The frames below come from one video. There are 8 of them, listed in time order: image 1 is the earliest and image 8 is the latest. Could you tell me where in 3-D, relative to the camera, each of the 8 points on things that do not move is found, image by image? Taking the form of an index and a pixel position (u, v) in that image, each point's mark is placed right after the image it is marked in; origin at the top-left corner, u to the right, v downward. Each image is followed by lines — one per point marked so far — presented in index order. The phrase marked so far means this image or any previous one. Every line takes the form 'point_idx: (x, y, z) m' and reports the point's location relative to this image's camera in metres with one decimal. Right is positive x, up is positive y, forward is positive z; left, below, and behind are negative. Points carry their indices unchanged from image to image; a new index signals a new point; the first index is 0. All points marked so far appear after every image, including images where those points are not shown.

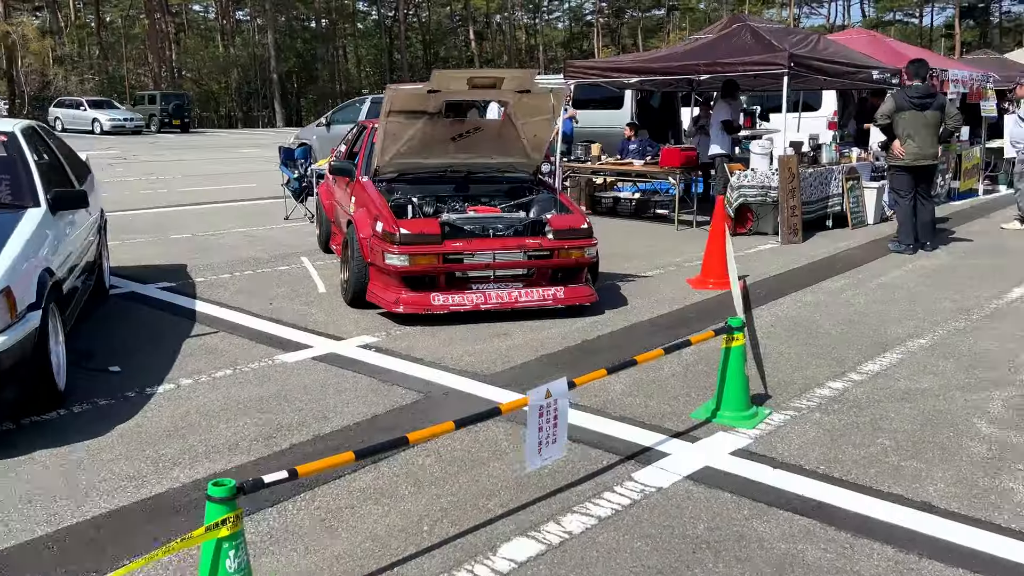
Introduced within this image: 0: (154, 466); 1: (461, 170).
0: (-1.5, -0.8, +3.7) m
1: (-0.4, +1.0, +7.3) m
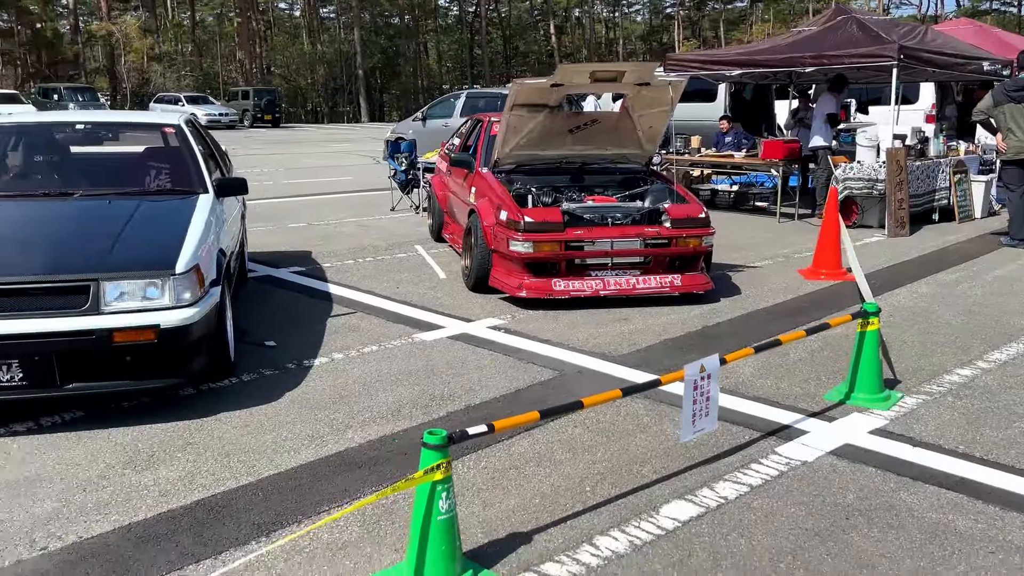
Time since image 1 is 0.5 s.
0: (-0.9, -0.7, +4.1) m
1: (+0.5, +1.1, +7.5) m
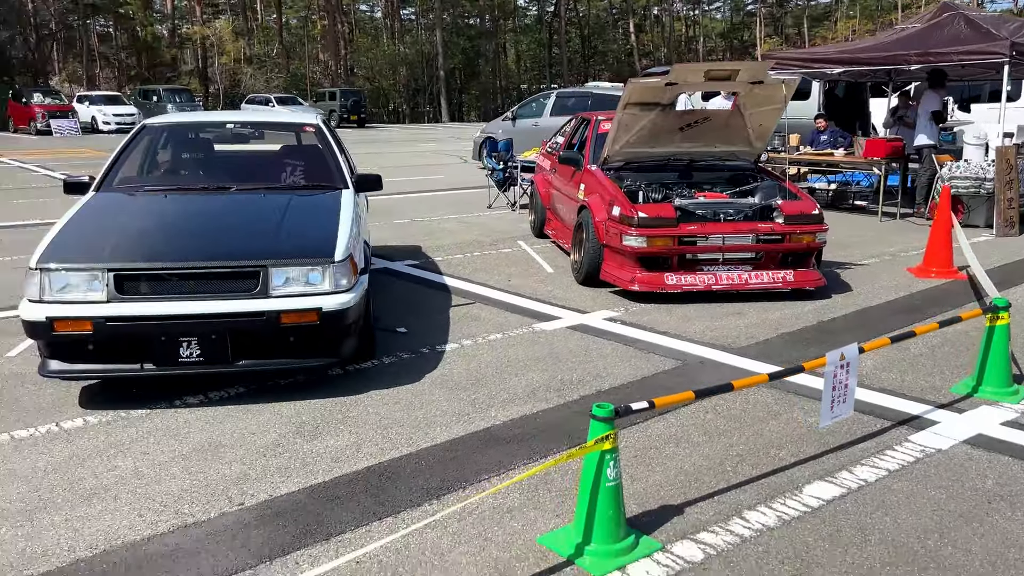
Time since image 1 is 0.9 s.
0: (-0.2, -0.6, +4.4) m
1: (+1.5, +1.1, +7.6) m
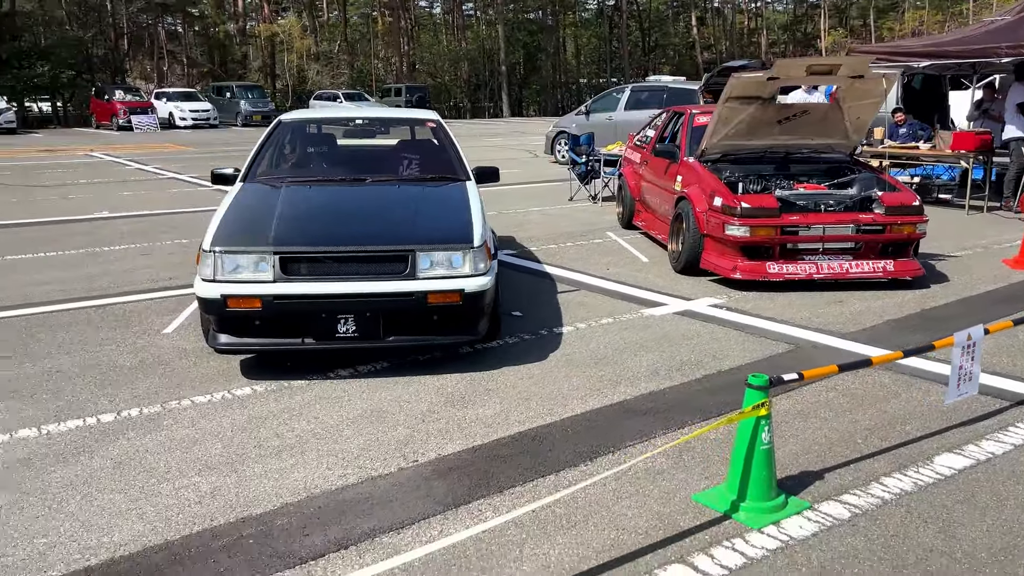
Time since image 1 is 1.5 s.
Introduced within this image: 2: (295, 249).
0: (+0.5, -0.5, +4.7) m
1: (+2.4, +1.2, +7.8) m
2: (-1.2, +0.2, +4.6) m
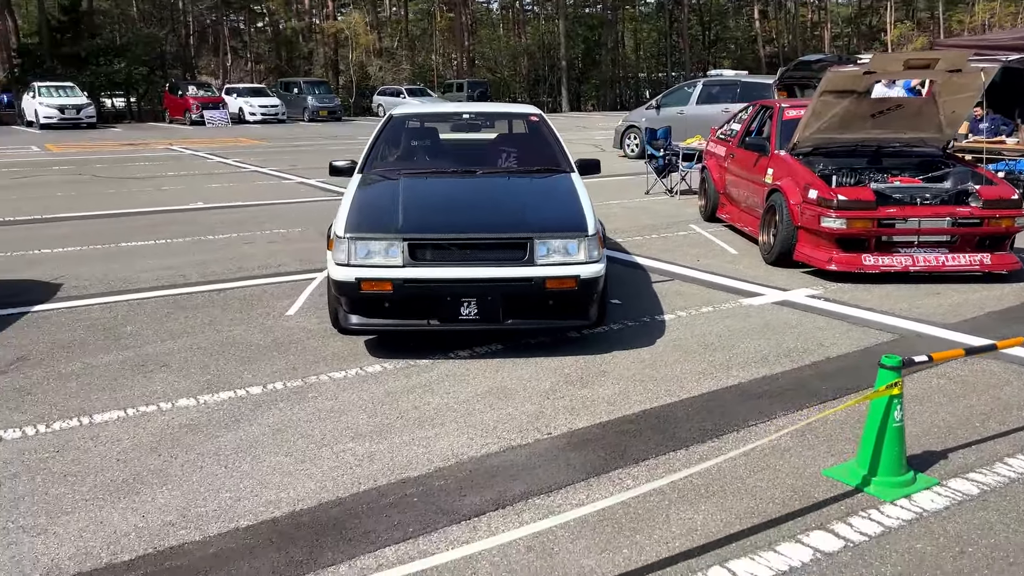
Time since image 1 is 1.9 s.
0: (+1.1, -0.4, +4.8) m
1: (+3.2, +1.3, +7.9) m
2: (-0.5, +0.3, +4.9) m
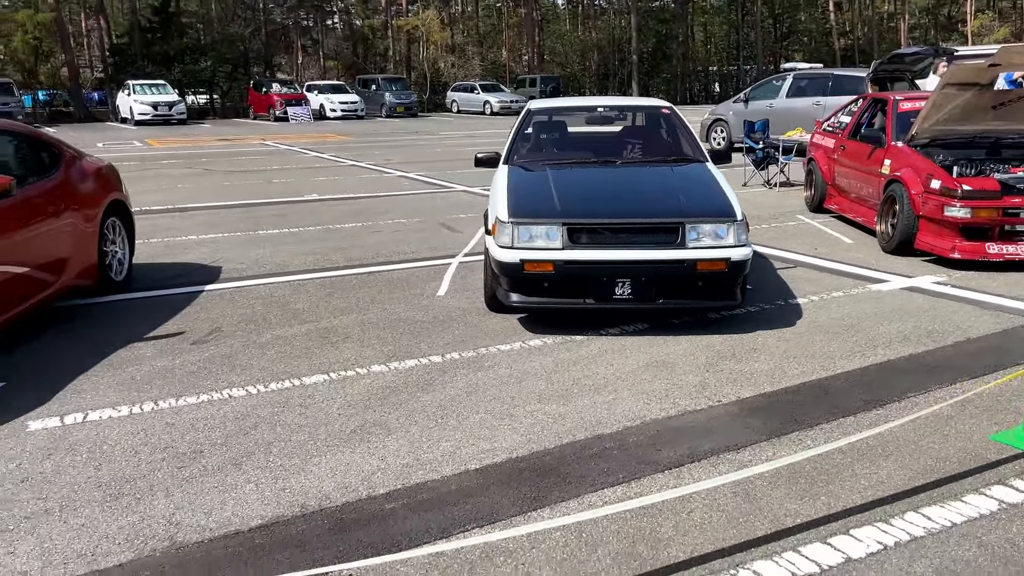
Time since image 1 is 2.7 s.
0: (+2.0, -0.3, +5.1) m
1: (+4.4, +1.4, +8.0) m
2: (+0.4, +0.4, +5.3) m
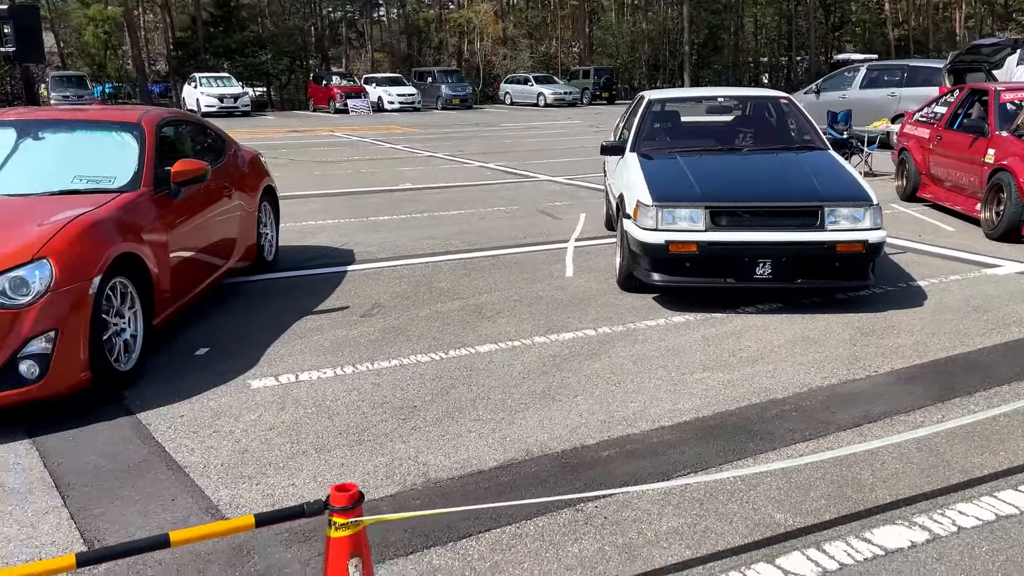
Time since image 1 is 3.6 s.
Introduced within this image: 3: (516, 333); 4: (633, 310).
0: (+3.0, -0.2, +5.4) m
1: (+5.4, +1.5, +8.1) m
2: (+1.3, +0.5, +5.6) m
3: (0.0, -0.3, +5.4) m
4: (+0.8, -0.2, +5.9) m
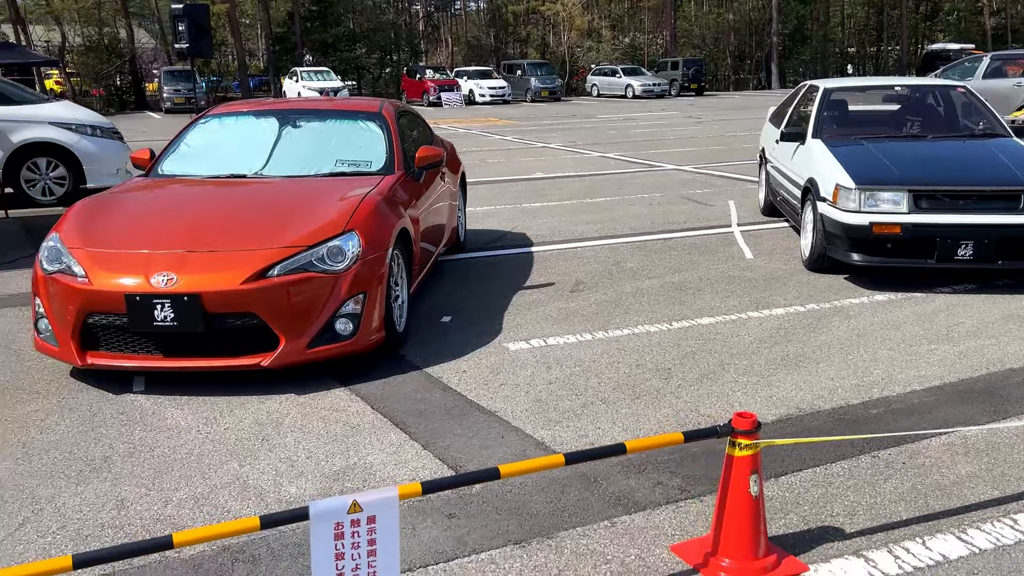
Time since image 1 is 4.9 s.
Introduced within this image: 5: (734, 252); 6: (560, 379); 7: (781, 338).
0: (+4.3, -0.1, +5.5) m
1: (+7.0, +1.6, +8.0) m
2: (+2.8, +0.7, +5.8) m
3: (+1.4, -0.1, +5.7) m
4: (+2.2, 0.0, +6.2) m
5: (+1.9, +0.3, +7.4) m
6: (+0.2, -0.5, +4.4) m
7: (+1.6, -0.3, +5.1) m
